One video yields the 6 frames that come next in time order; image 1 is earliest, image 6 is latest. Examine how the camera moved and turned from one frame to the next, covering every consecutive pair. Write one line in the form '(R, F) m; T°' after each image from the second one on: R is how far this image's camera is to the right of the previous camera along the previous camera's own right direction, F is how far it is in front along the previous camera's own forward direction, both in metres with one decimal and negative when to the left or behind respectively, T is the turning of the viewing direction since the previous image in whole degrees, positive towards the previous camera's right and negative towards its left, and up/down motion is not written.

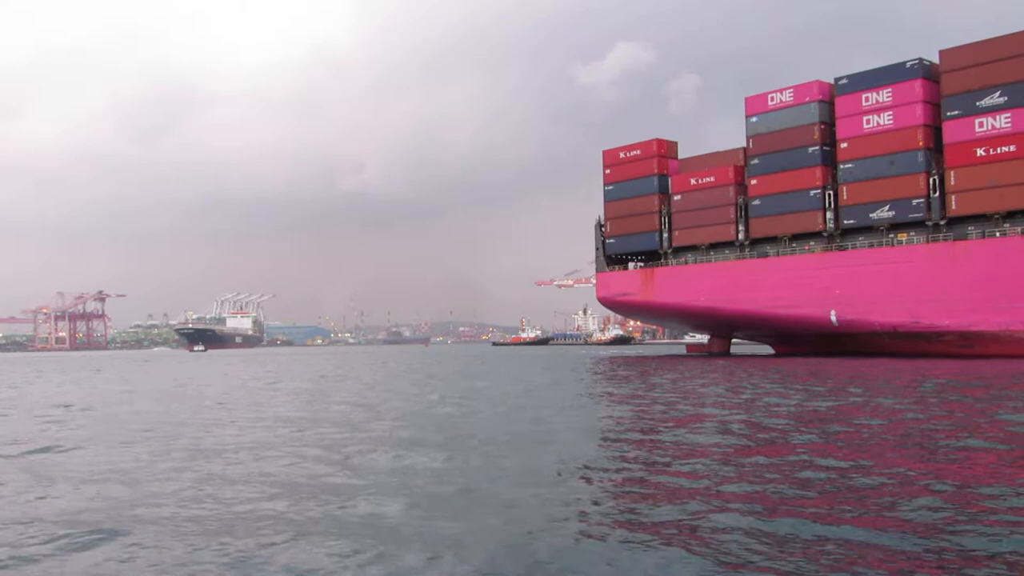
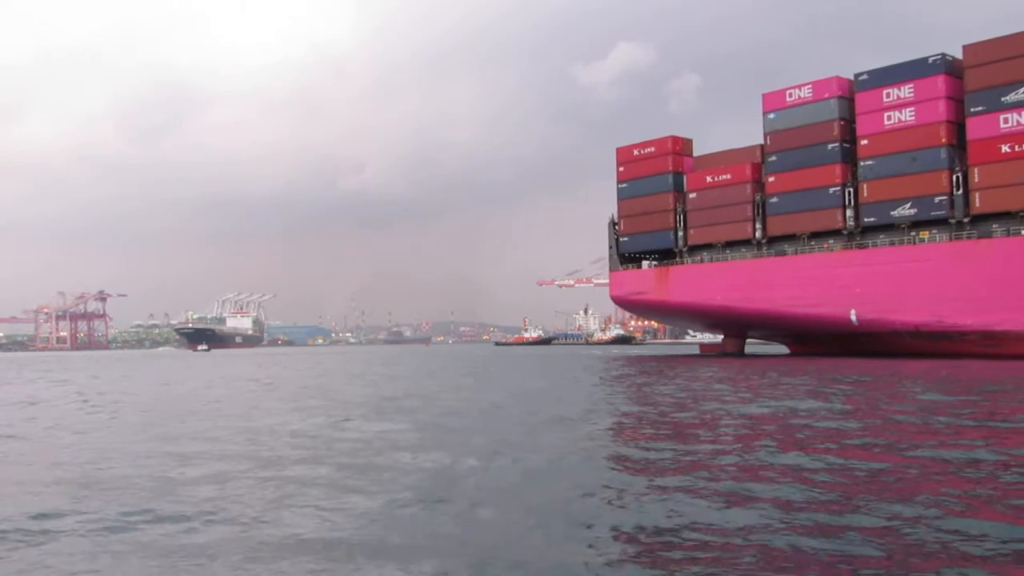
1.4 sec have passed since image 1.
(-0.4, +0.3) m; 0°
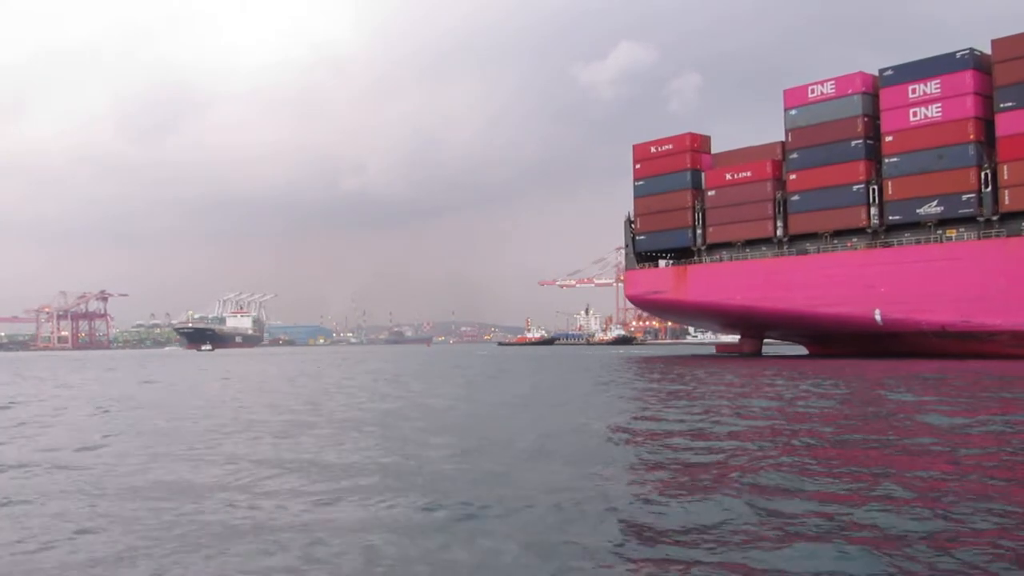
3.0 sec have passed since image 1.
(-0.5, +0.4) m; 0°
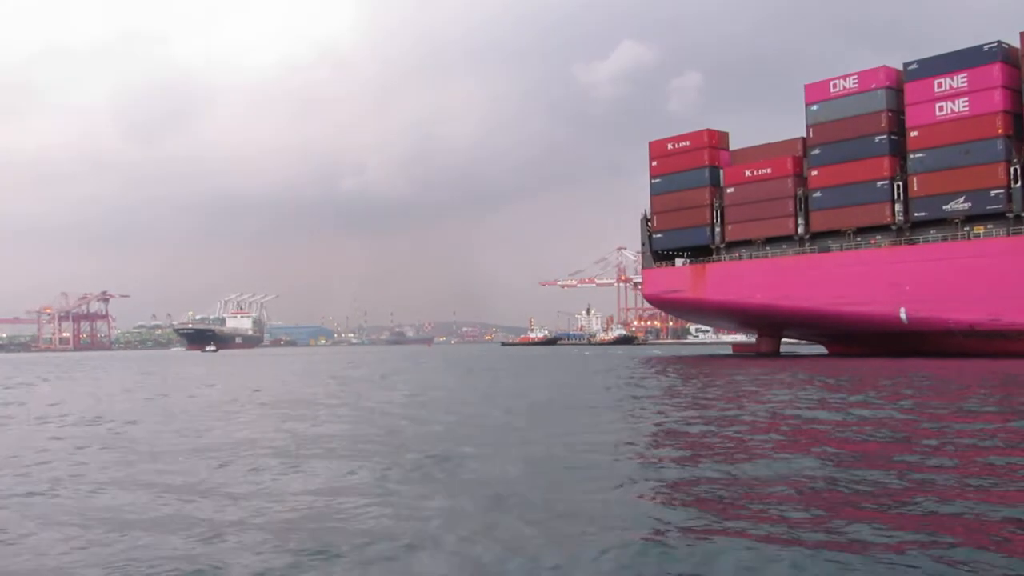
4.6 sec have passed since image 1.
(-0.5, +0.4) m; 0°
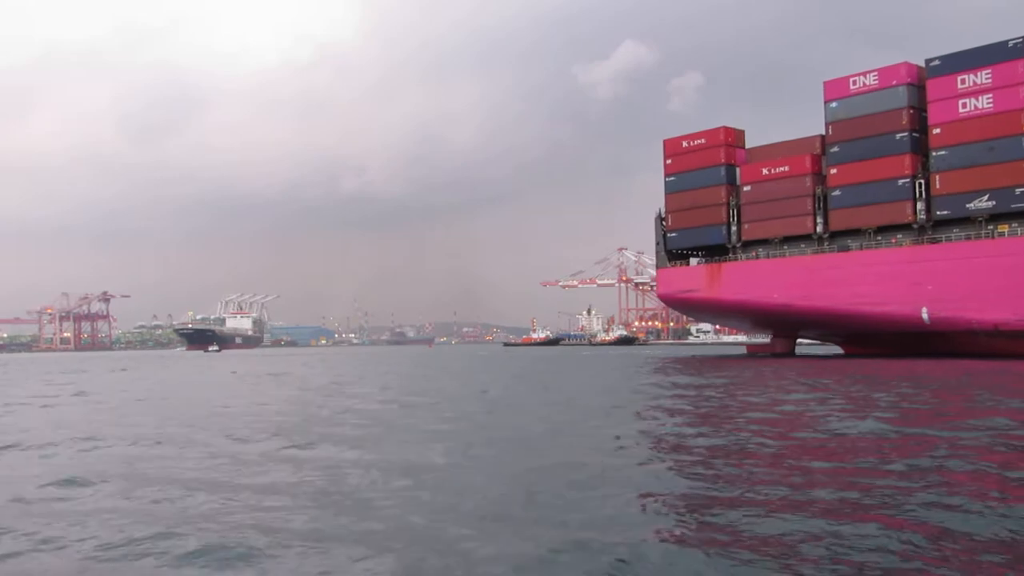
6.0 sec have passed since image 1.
(-0.4, +0.3) m; 0°
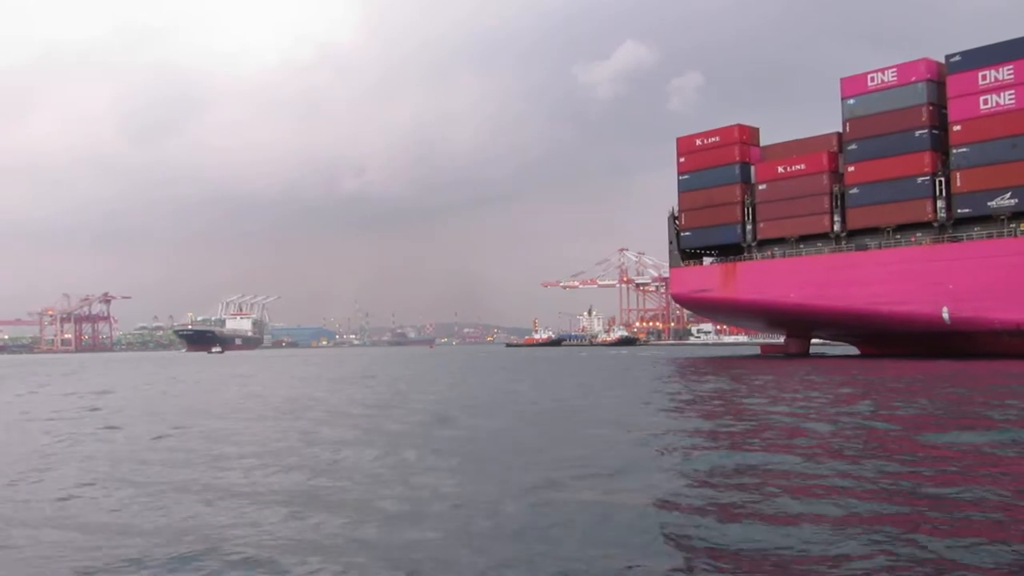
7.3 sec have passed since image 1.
(-0.4, +0.3) m; 0°
